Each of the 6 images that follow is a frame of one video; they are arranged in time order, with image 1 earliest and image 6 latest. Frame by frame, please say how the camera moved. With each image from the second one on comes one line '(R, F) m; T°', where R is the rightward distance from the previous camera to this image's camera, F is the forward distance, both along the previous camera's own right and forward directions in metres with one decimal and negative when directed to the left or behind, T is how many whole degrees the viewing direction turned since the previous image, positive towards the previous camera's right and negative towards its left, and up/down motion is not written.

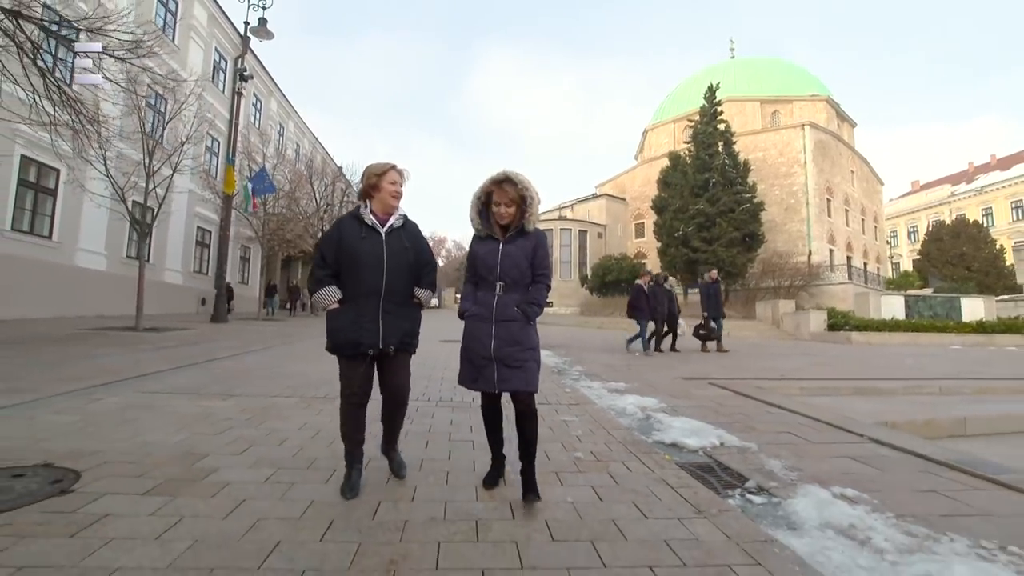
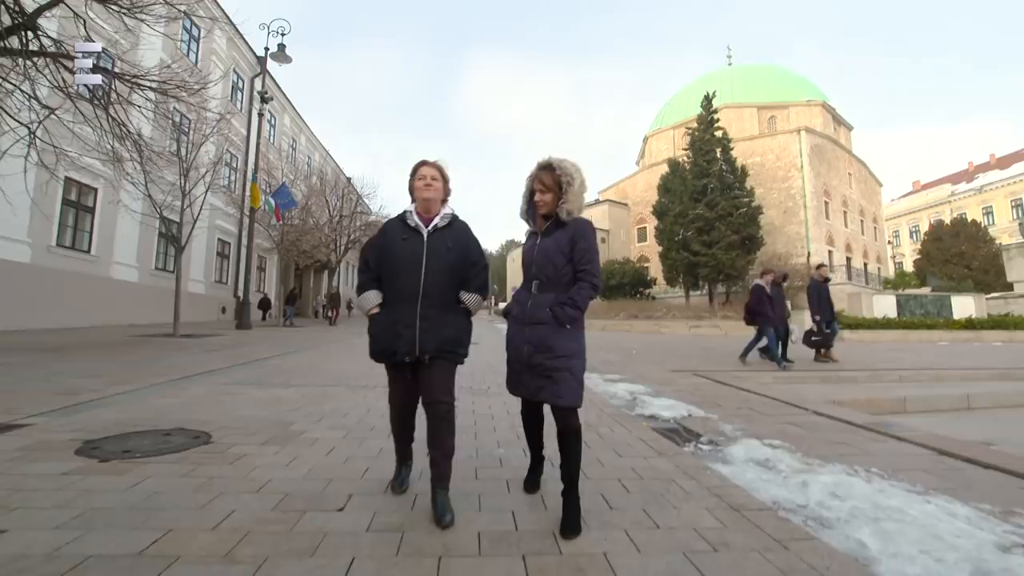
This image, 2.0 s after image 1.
(0.0, -1.1) m; -1°
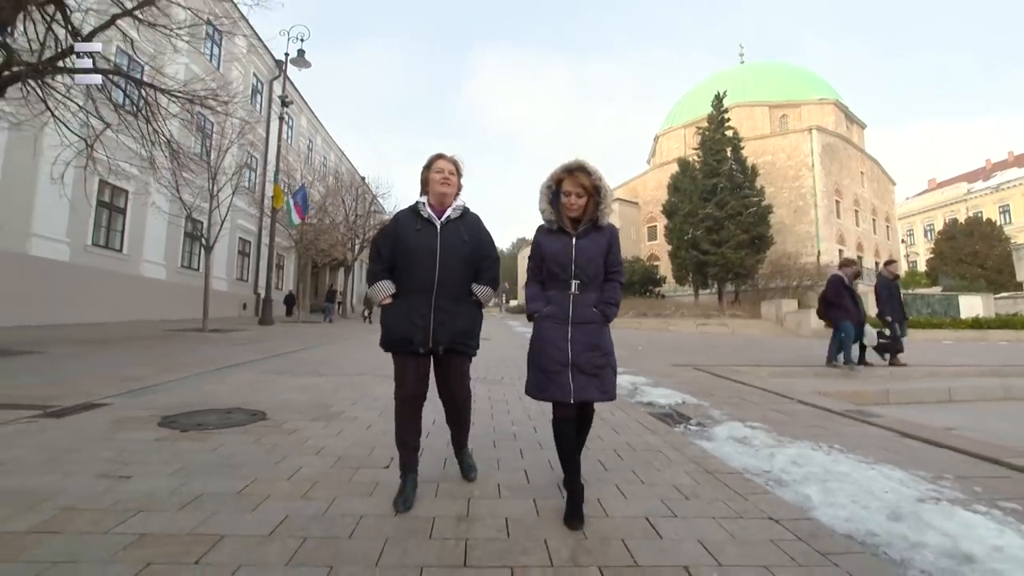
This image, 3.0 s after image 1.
(0.0, -0.6) m; -1°
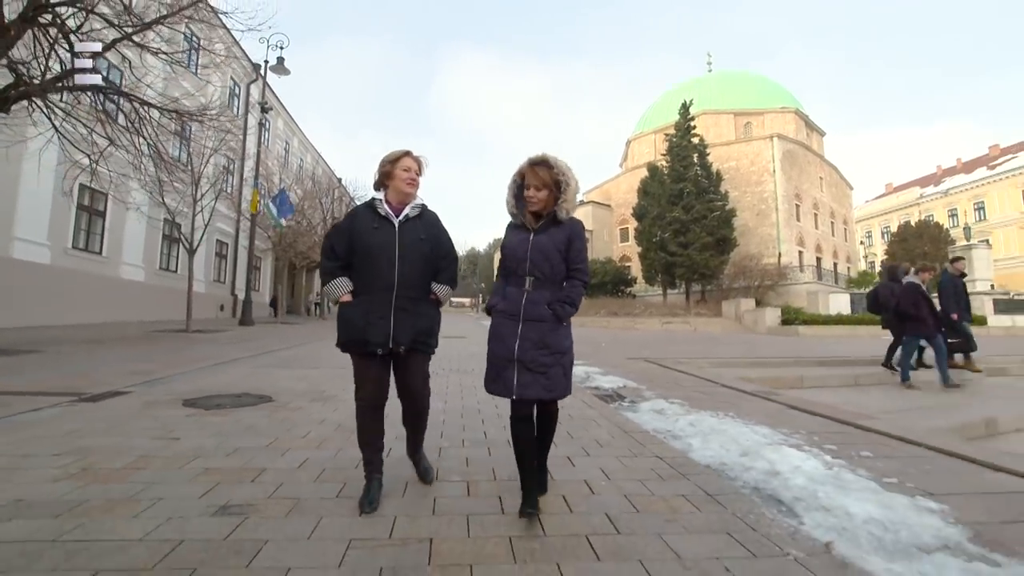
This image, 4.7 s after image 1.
(+0.1, -1.0) m; +3°
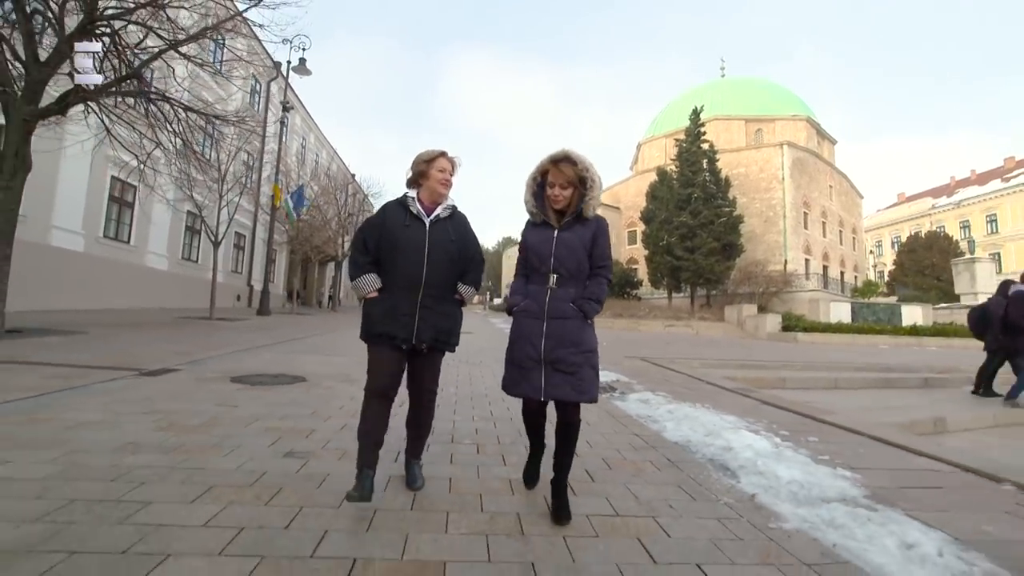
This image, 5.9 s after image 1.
(0.0, -0.8) m; -1°
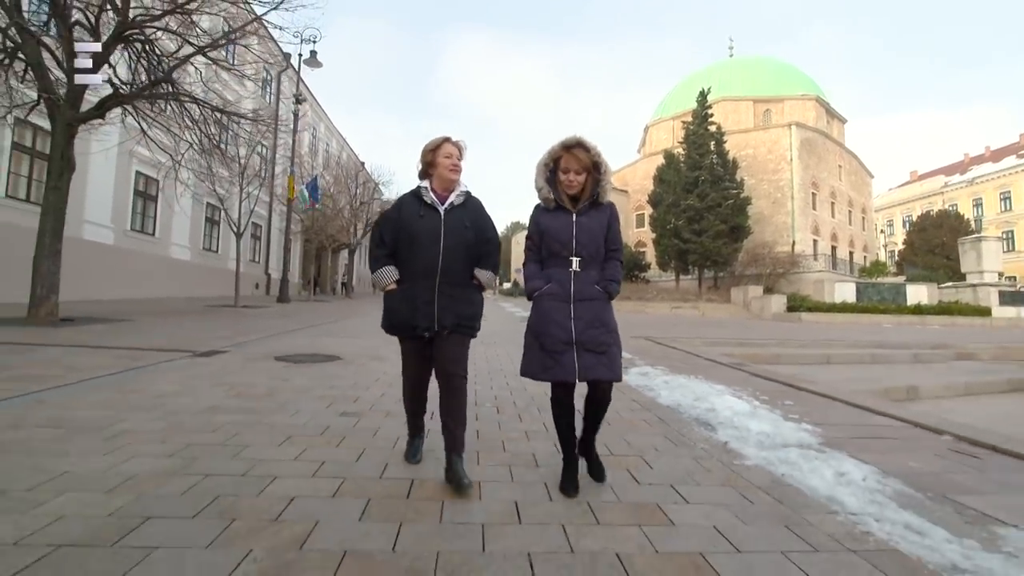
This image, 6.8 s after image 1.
(0.0, -0.7) m; -1°
